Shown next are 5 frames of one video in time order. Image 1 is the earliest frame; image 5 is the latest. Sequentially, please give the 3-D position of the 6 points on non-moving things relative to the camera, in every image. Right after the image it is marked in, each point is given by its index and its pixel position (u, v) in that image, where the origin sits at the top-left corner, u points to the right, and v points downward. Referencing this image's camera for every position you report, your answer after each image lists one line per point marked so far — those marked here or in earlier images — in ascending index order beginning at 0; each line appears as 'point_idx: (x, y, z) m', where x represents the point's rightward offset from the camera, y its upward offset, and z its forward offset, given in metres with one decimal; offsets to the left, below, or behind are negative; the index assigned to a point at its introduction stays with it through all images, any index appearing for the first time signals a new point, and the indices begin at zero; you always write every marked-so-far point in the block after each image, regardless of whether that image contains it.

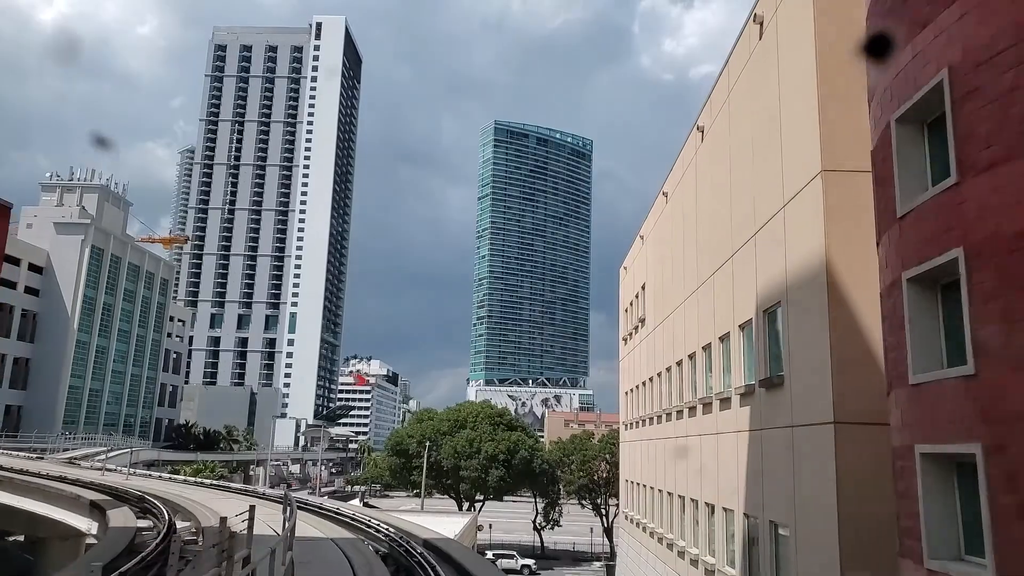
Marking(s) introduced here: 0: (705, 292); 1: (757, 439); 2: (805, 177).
0: (+3.7, -0.1, +15.0) m
1: (+3.5, -2.1, +11.2) m
2: (+3.7, +1.4, +9.9) m
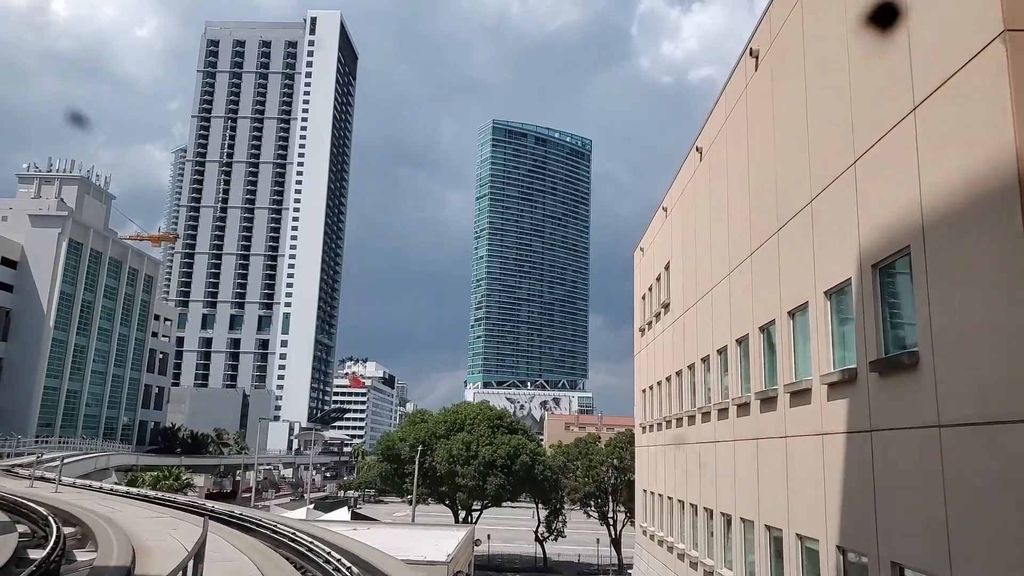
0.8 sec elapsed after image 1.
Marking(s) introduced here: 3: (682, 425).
0: (+3.8, +0.4, +11.8) m
1: (+3.6, -1.6, +8.0) m
2: (+3.8, +1.9, +6.7) m
3: (+3.9, -3.2, +18.8) m
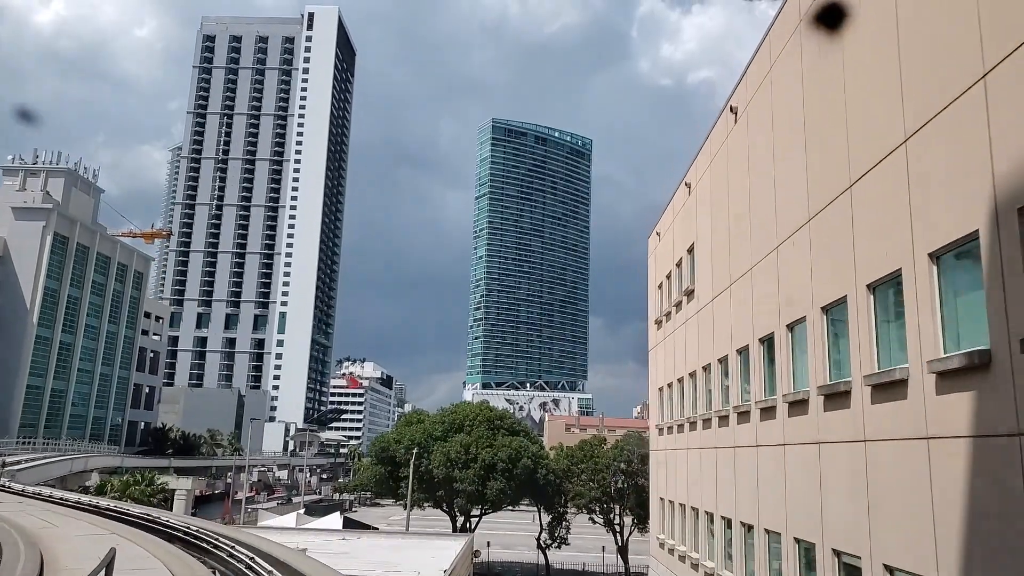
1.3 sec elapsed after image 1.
0: (+3.9, +0.8, +9.7) m
1: (+3.7, -1.2, +5.9) m
2: (+3.9, +2.3, +4.6) m
3: (+4.0, -2.9, +16.6) m
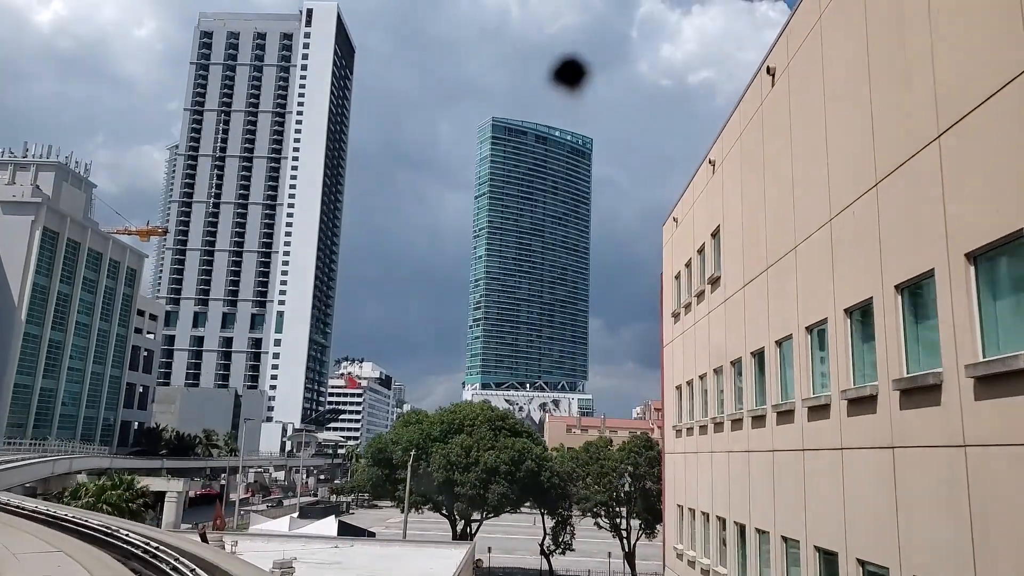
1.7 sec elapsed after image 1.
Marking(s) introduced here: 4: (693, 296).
0: (+4.0, +1.1, +8.1) m
1: (+3.9, -0.9, +4.3) m
2: (+4.0, +2.6, +3.0) m
3: (+4.2, -2.7, +15.1) m
4: (+4.2, -0.2, +18.6) m
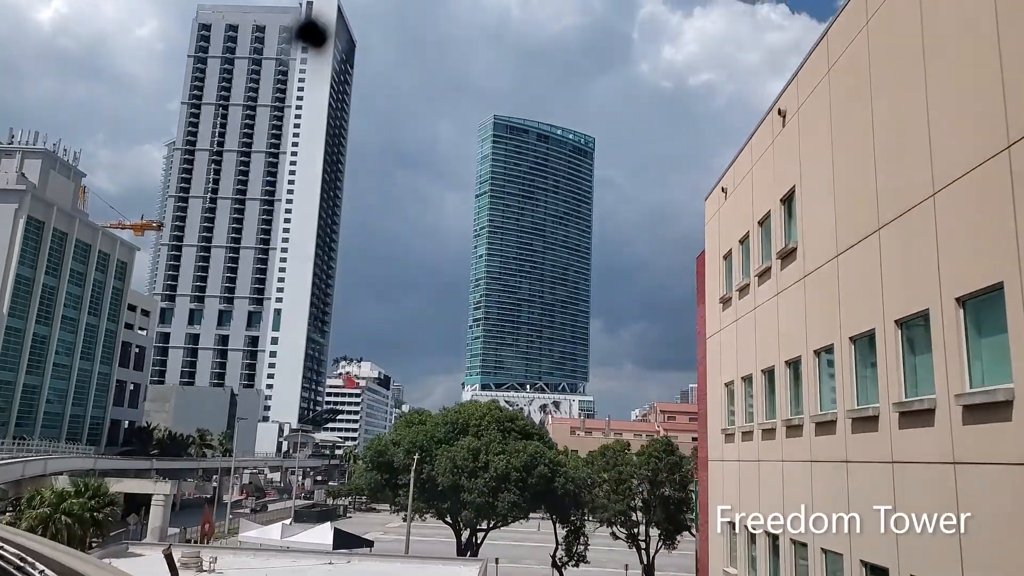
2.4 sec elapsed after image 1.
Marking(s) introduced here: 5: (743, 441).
0: (+4.6, +1.5, +5.4) m
1: (+4.4, -0.5, +1.6) m
2: (+4.6, +3.0, +0.3) m
3: (+4.6, -2.2, +12.3) m
4: (+4.7, +0.2, +15.8) m
5: (+4.7, -3.1, +15.8) m
